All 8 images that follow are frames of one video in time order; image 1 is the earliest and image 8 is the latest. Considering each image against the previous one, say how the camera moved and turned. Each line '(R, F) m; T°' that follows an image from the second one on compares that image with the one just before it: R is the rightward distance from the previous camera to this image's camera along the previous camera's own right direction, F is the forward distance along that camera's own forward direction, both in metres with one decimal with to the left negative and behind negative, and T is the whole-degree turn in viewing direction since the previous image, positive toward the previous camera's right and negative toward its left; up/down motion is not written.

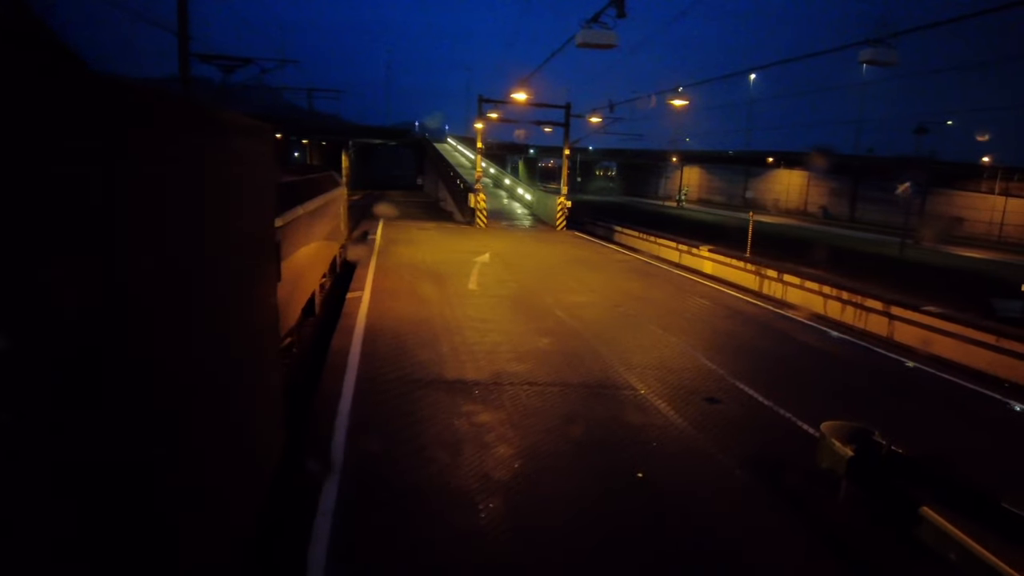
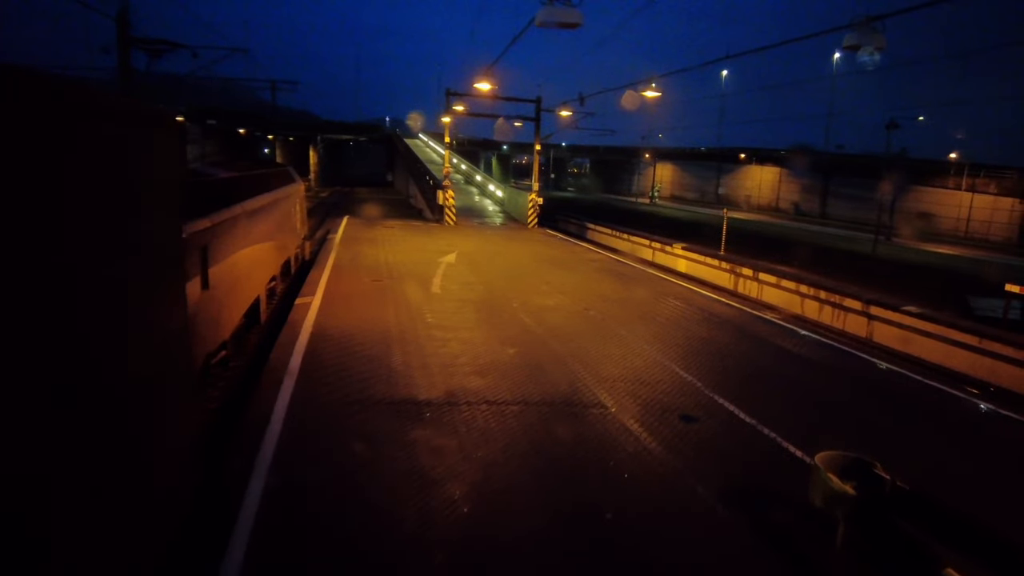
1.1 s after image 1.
(+0.2, +0.8) m; +2°
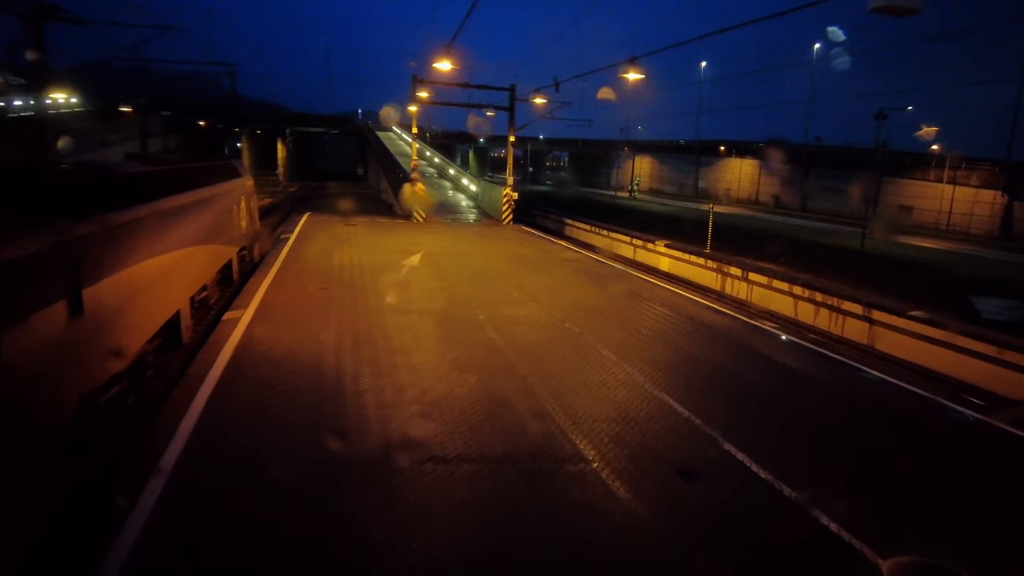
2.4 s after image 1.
(+0.2, +1.4) m; +2°
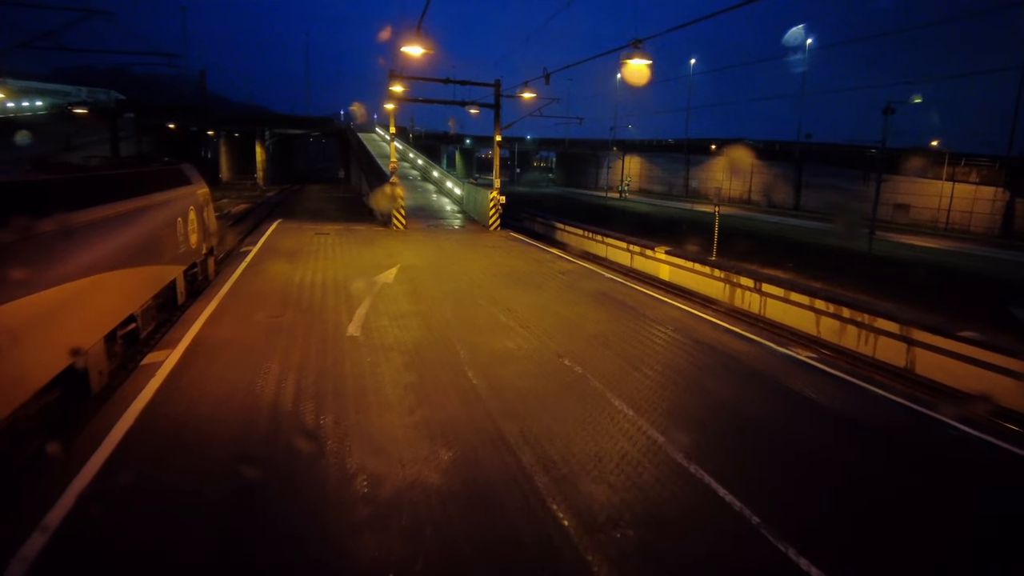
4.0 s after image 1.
(0.0, +1.7) m; +1°
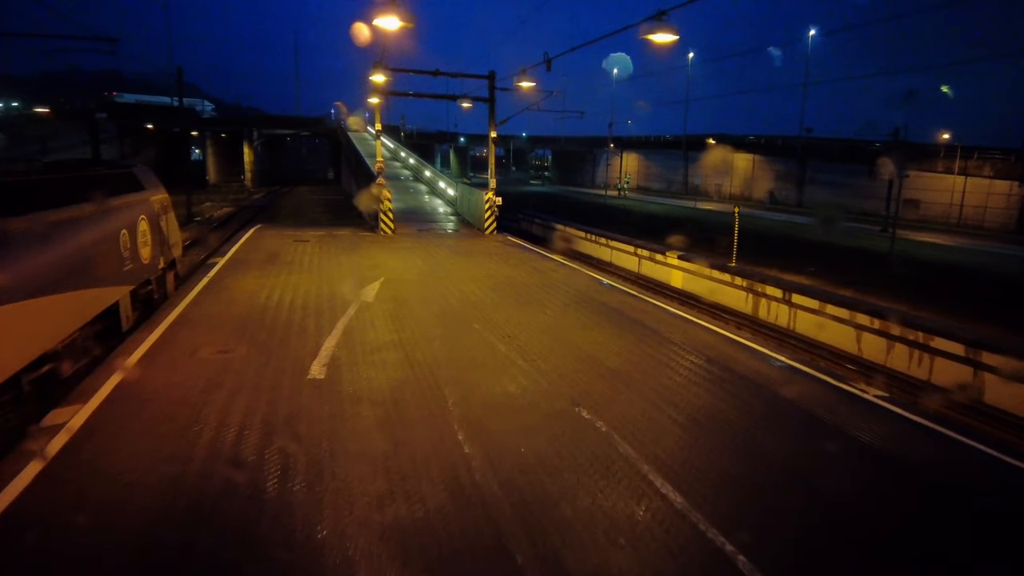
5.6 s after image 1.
(0.0, +1.7) m; 0°
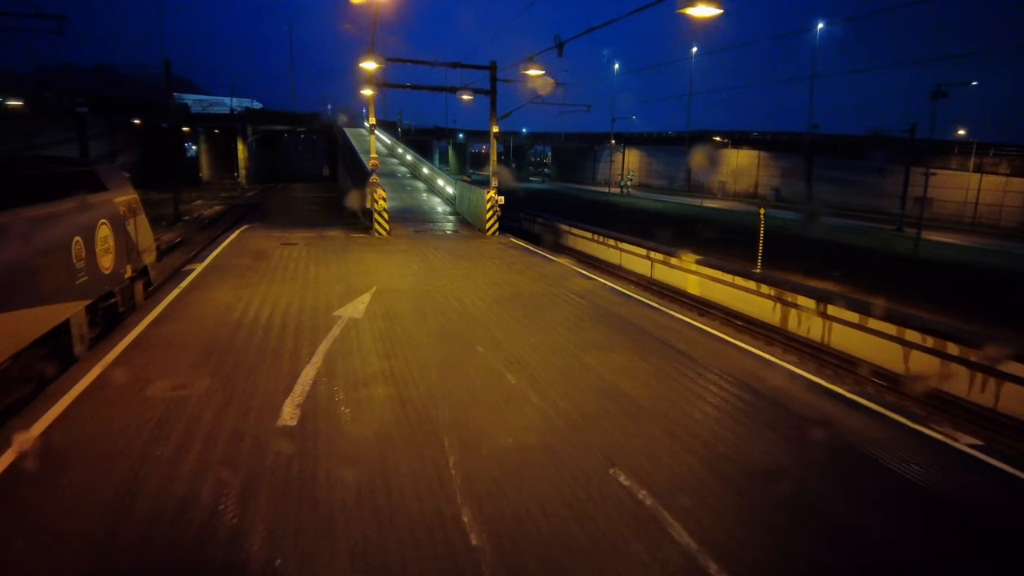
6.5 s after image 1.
(-0.1, +1.3) m; 0°
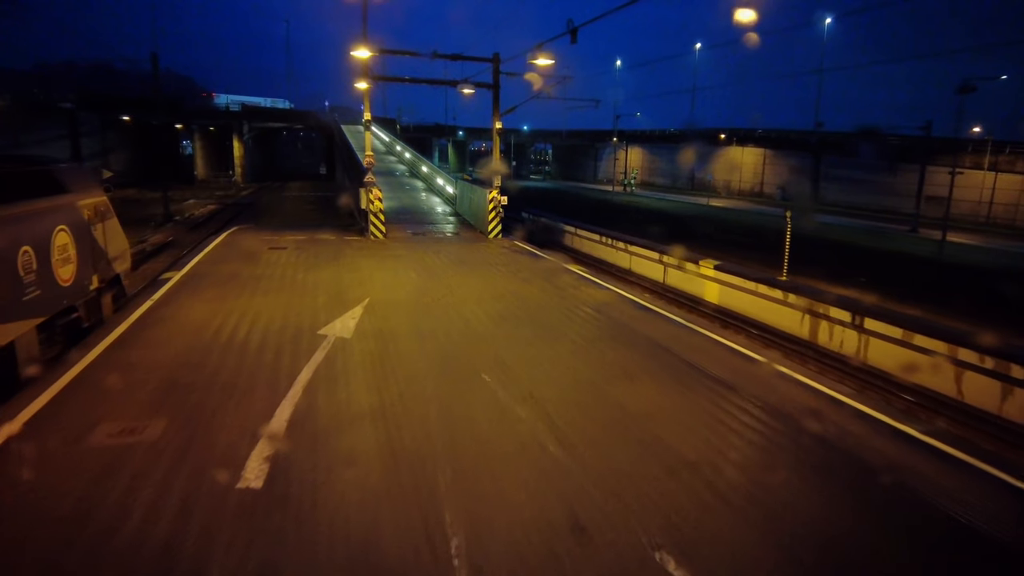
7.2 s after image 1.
(-0.1, +1.1) m; 0°
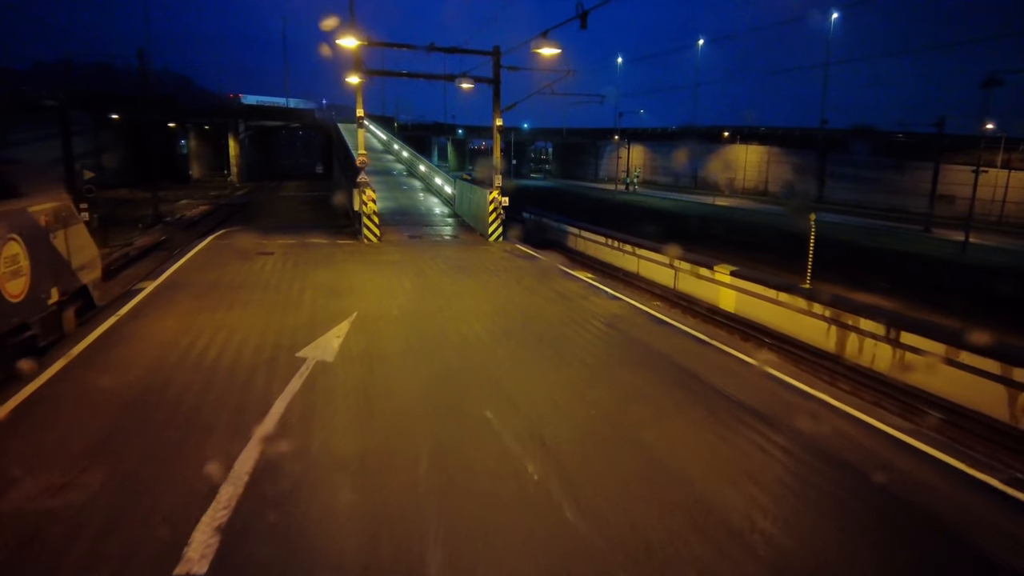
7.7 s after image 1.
(0.0, +1.0) m; 0°
